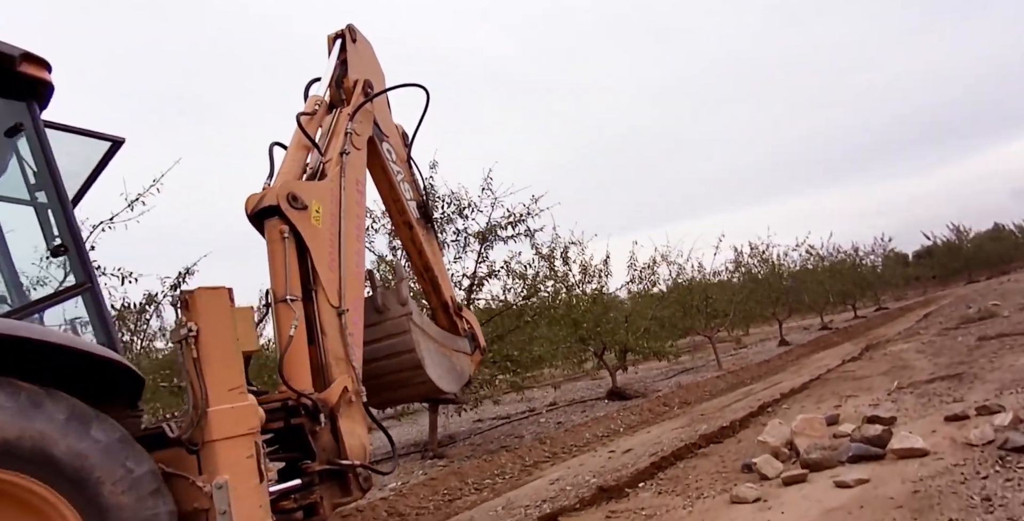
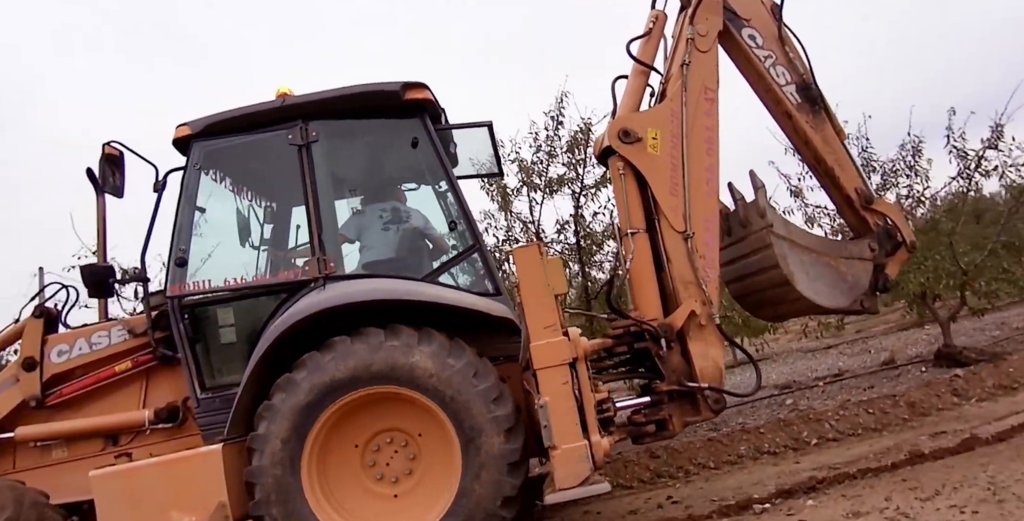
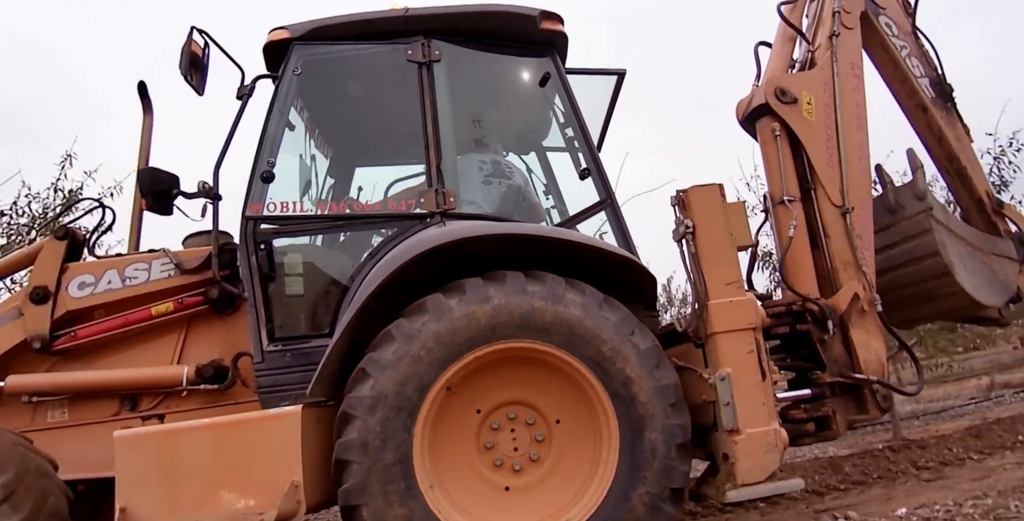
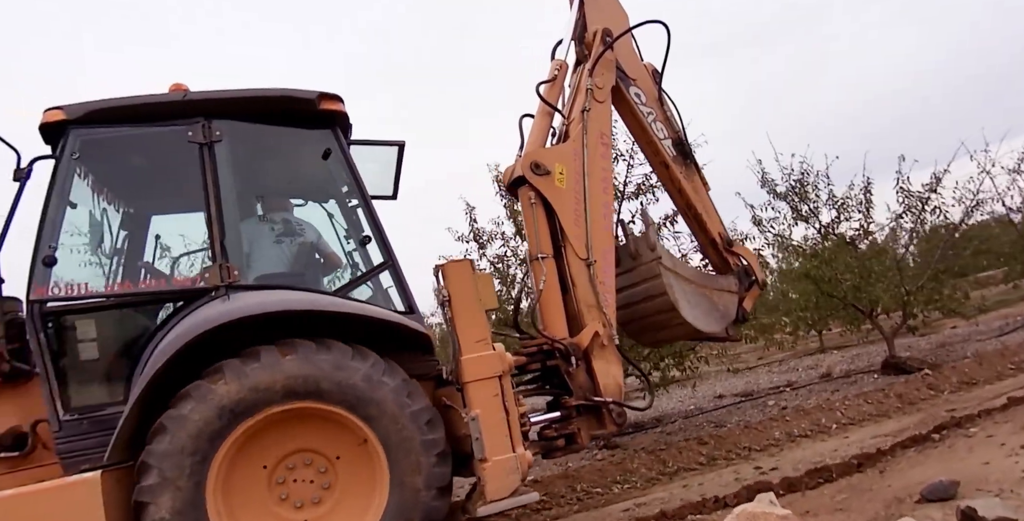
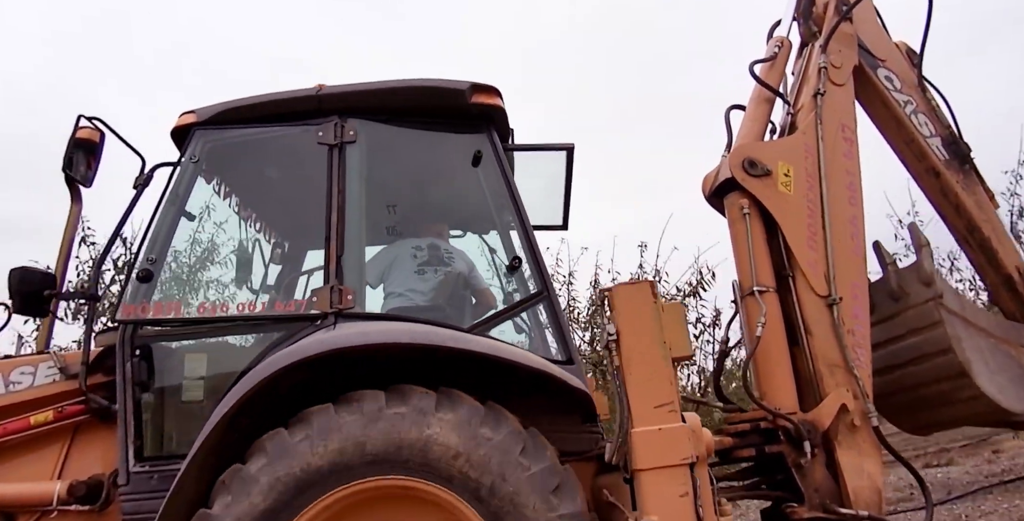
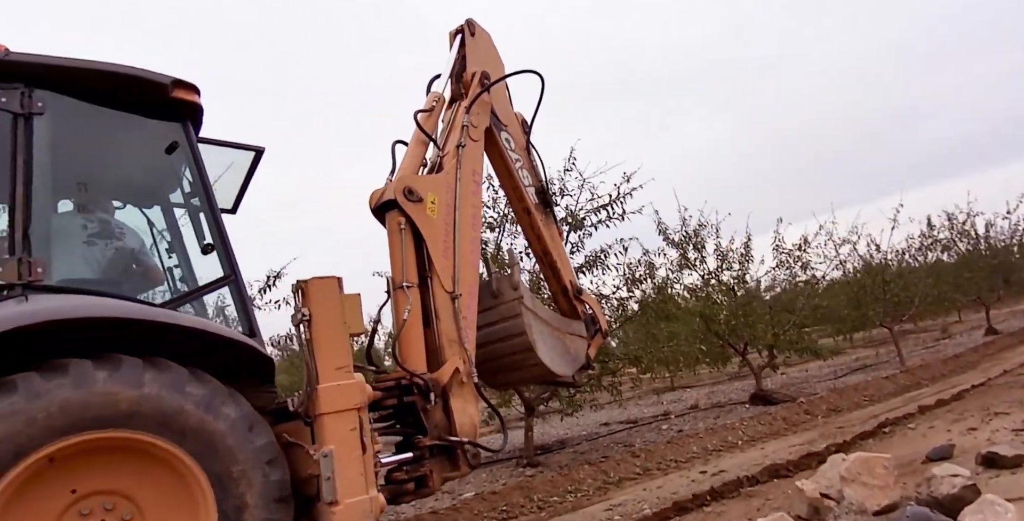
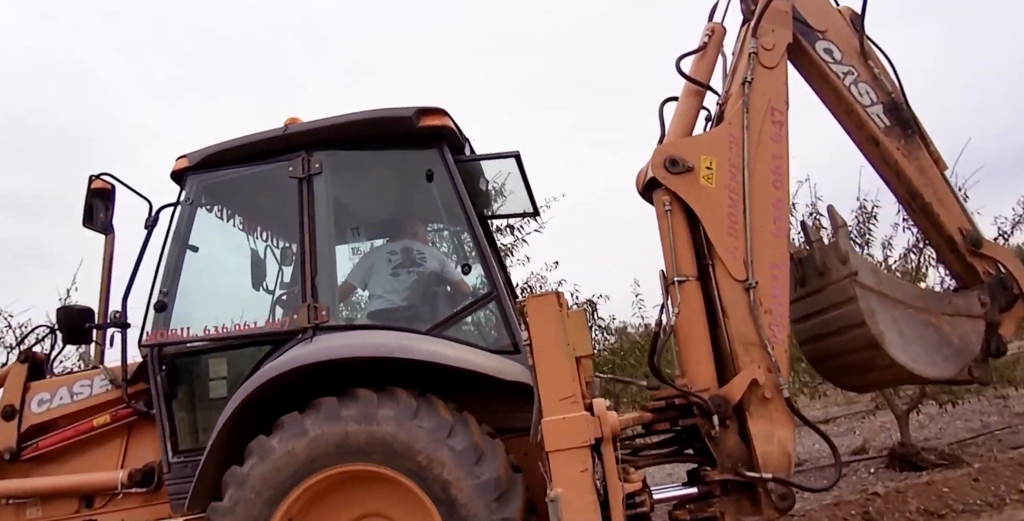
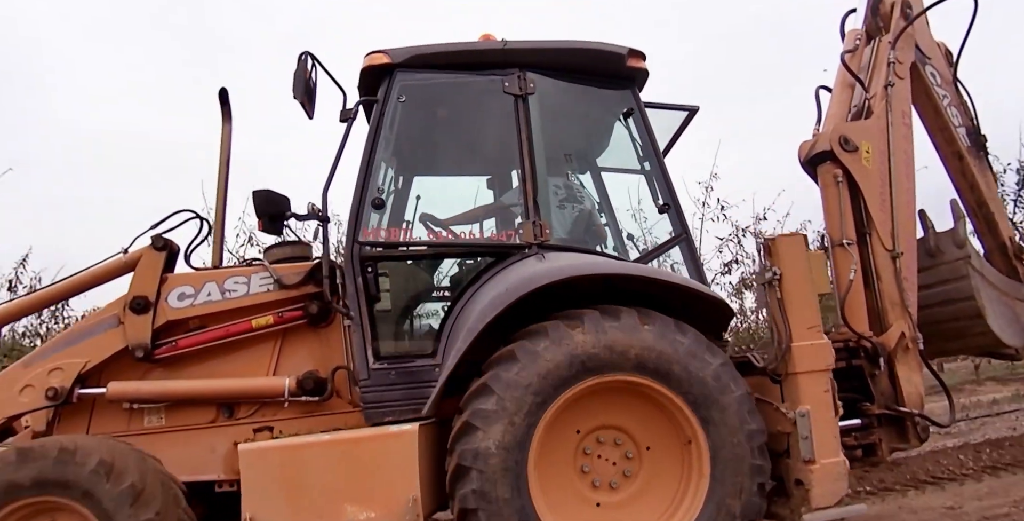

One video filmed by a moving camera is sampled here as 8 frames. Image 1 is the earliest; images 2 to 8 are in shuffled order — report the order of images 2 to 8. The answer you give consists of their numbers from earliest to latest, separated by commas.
6, 4, 2, 7, 5, 3, 8
